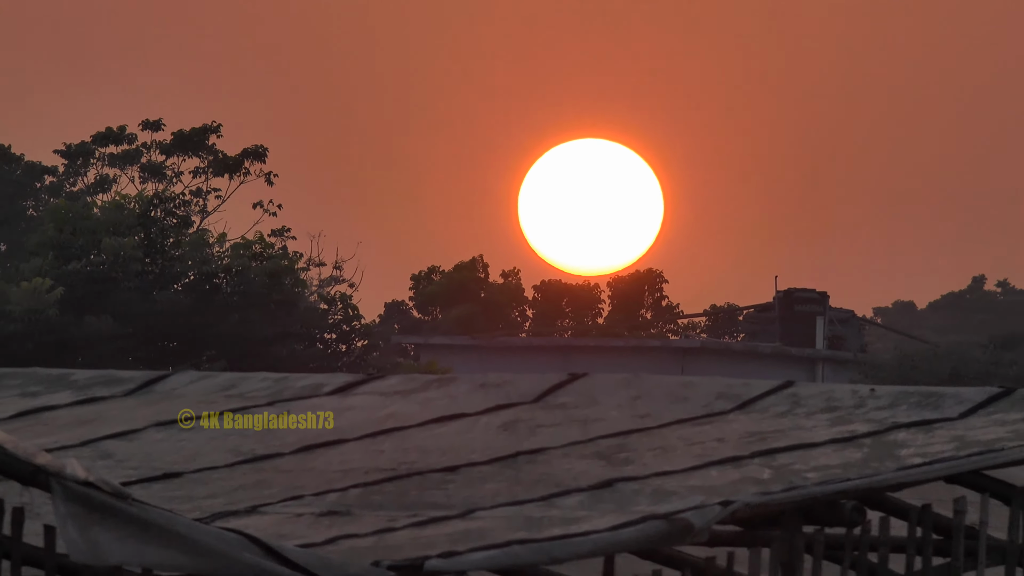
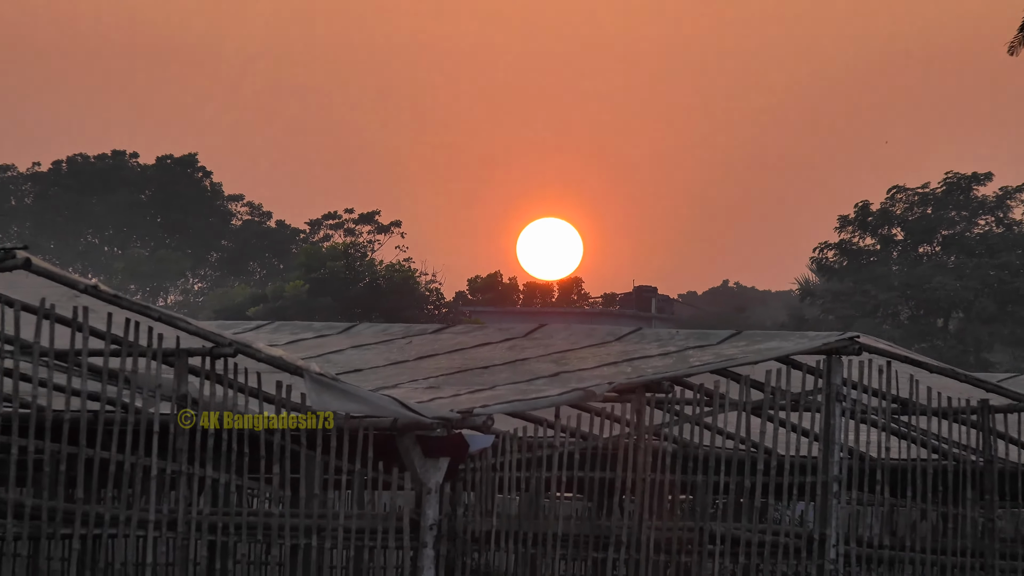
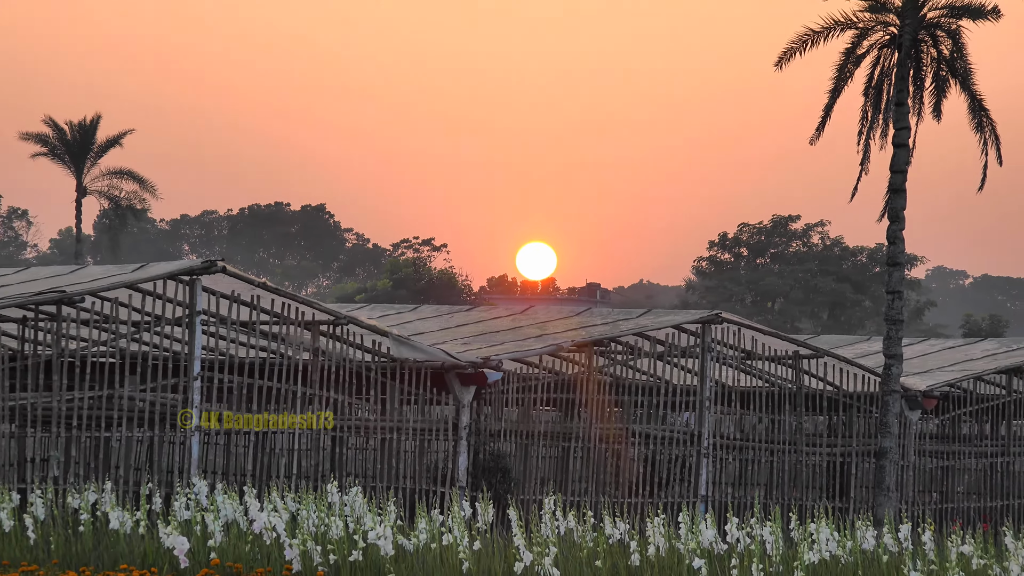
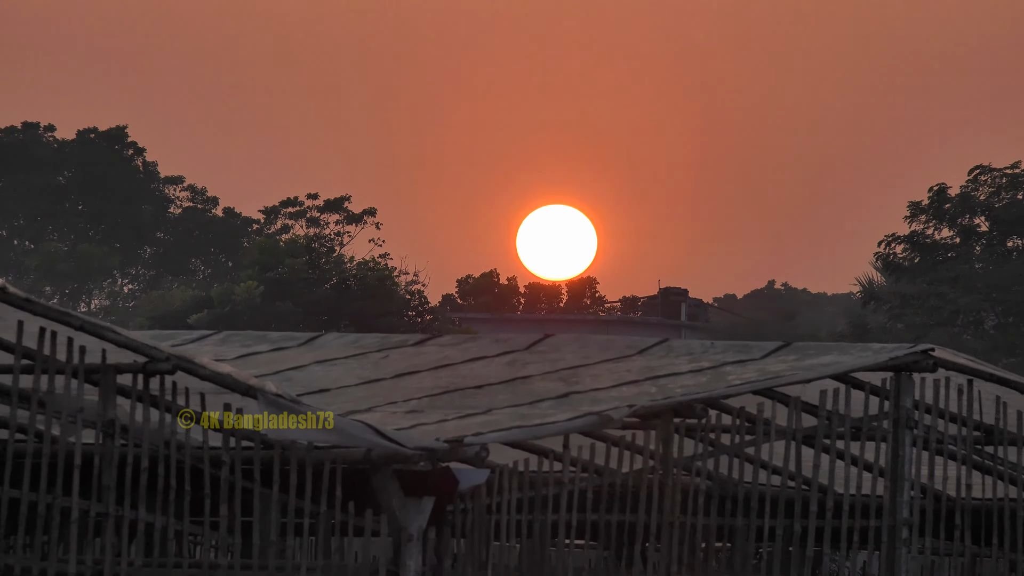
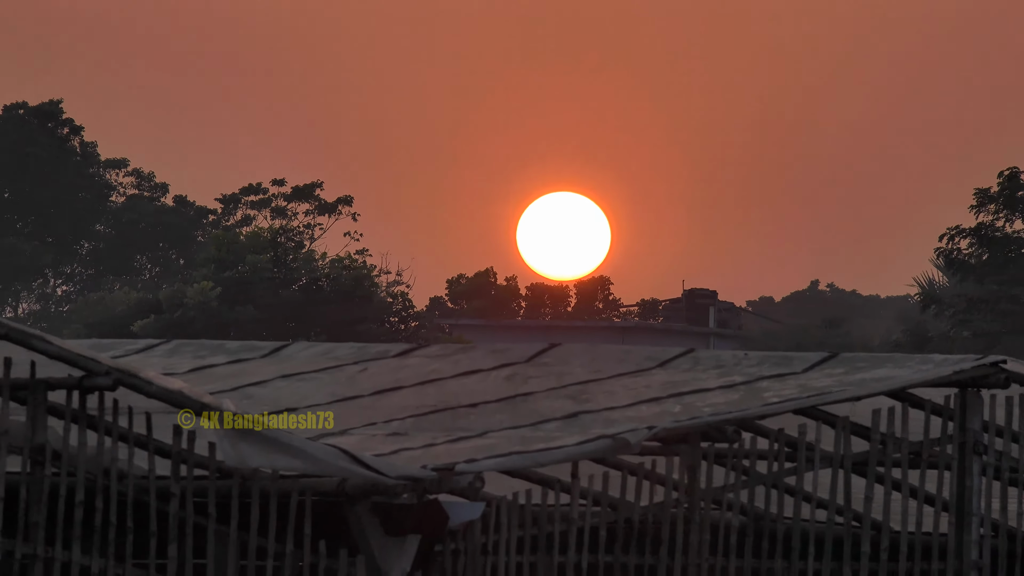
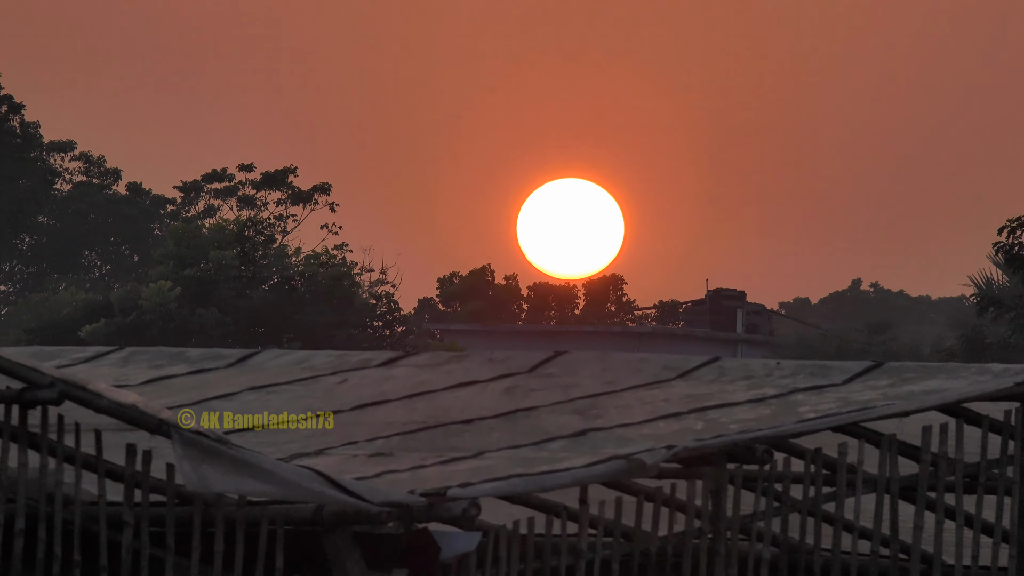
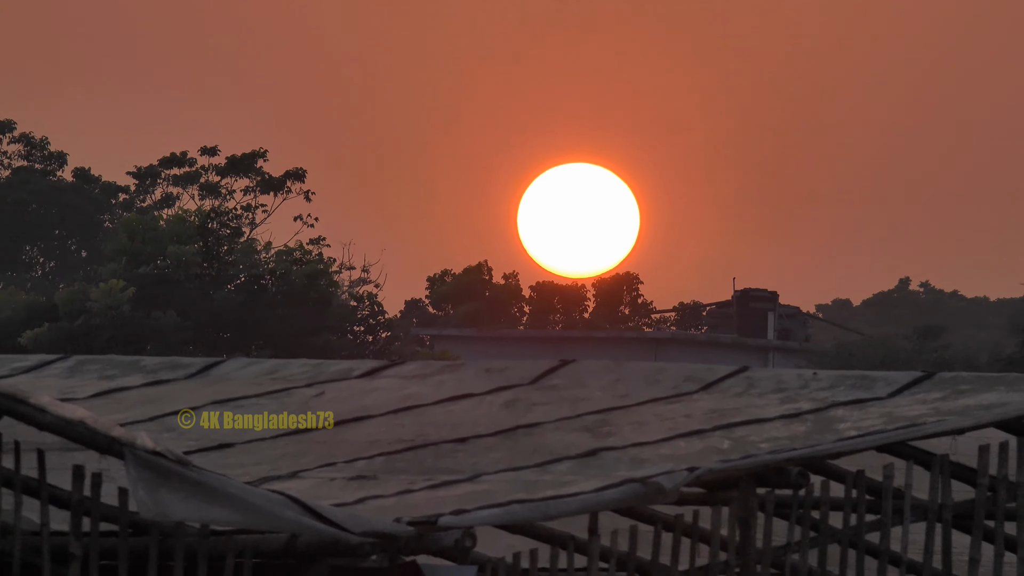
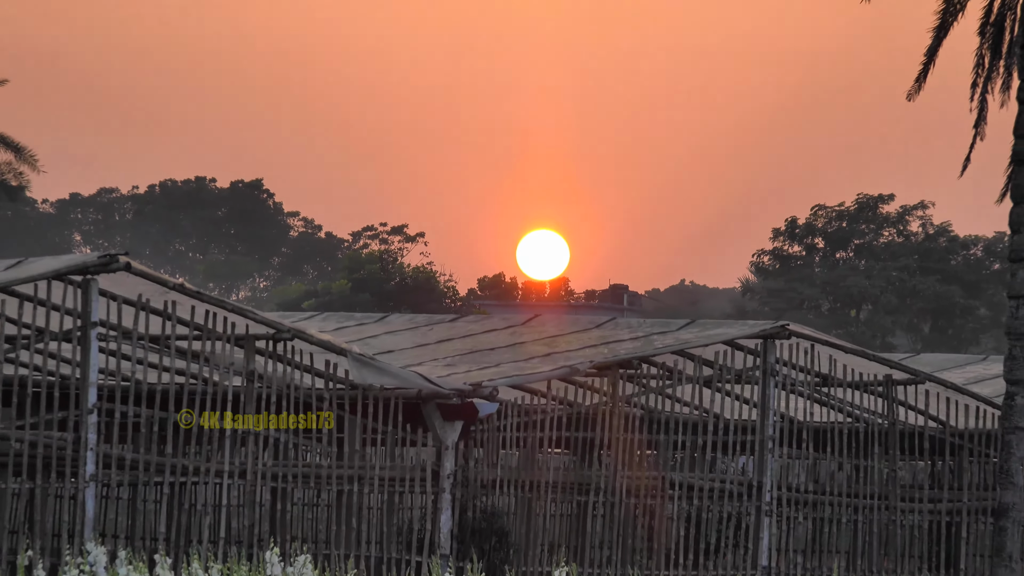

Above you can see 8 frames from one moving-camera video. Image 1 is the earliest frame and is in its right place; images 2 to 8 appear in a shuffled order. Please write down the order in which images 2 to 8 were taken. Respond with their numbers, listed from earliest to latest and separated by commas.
7, 6, 5, 4, 2, 8, 3
